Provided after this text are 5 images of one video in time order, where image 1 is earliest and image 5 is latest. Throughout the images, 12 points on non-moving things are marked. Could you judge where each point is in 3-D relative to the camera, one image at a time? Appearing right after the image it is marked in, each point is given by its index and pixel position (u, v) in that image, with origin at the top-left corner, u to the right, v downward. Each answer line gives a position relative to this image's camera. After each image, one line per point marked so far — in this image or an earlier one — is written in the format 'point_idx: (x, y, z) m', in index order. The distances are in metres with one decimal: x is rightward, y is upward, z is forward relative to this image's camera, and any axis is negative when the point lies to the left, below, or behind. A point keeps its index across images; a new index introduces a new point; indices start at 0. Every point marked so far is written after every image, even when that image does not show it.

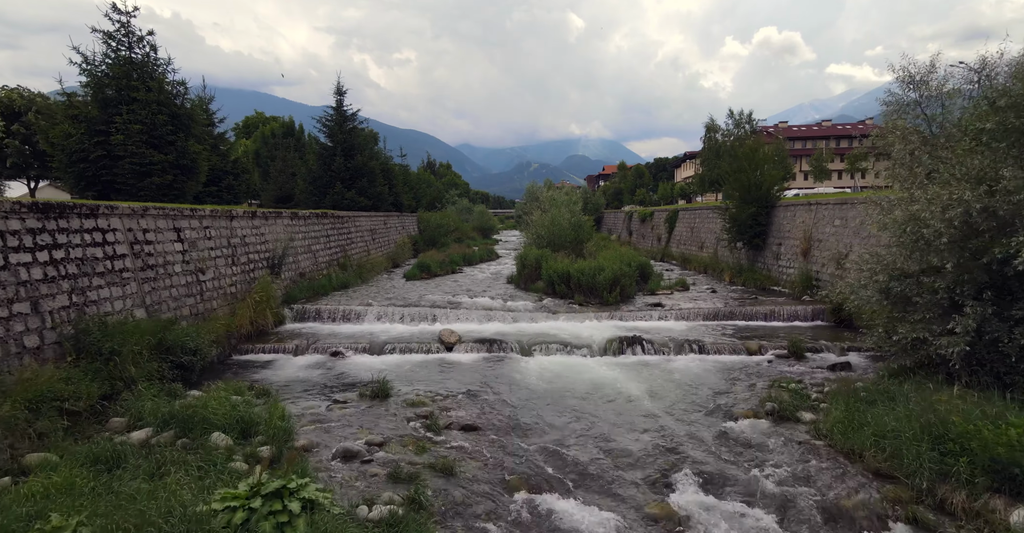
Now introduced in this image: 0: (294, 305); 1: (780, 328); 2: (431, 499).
0: (-5.6, -1.0, +15.0) m
1: (+6.2, -1.4, +13.5) m
2: (-0.8, -2.2, +5.5) m
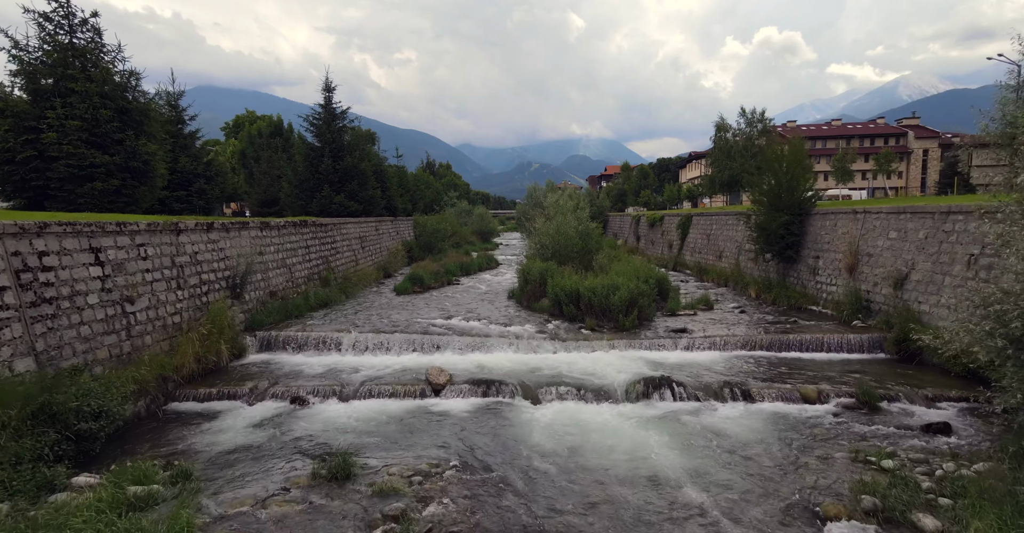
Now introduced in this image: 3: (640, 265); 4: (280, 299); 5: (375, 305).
0: (-5.6, -1.4, +12.8) m
1: (+6.2, -1.9, +11.3) m
2: (-0.7, -2.6, +3.3) m
3: (+4.1, 0.0, +18.6) m
4: (-6.0, -0.8, +15.2) m
5: (-4.2, -1.2, +17.8) m
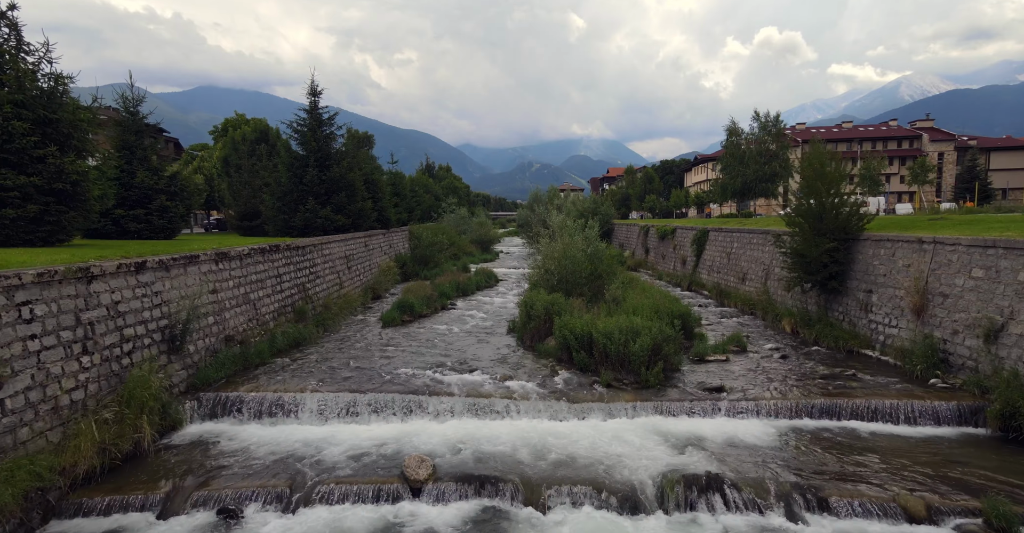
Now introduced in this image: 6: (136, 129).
0: (-5.6, -2.3, +10.5) m
1: (+6.2, -2.7, +8.9) m
2: (-0.7, -3.5, +1.0) m
3: (+4.1, -0.8, +16.2) m
4: (-6.0, -1.7, +12.8) m
5: (-4.2, -2.0, +15.5) m
6: (-11.9, +4.3, +18.4) m
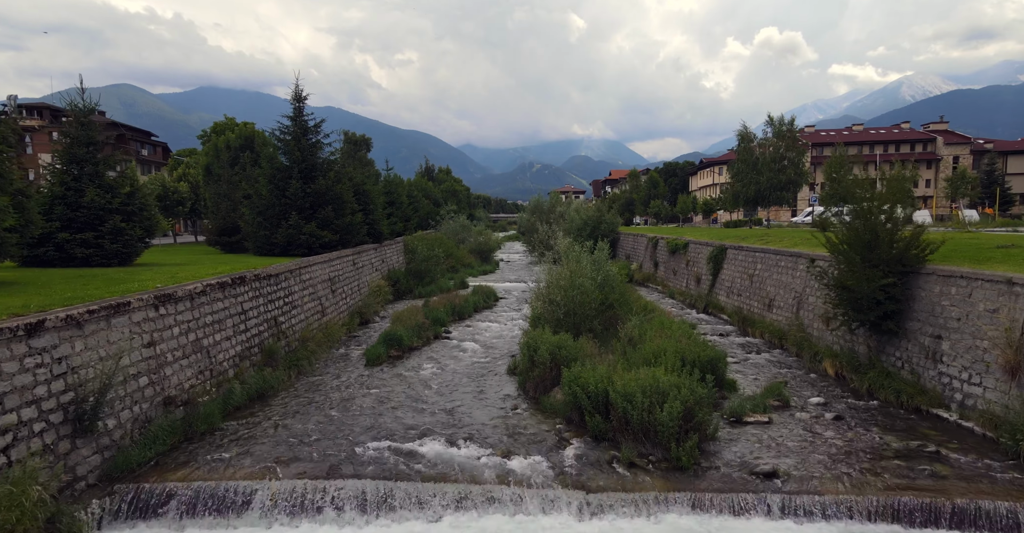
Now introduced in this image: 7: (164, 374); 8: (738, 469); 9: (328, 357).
0: (-5.6, -3.1, +8.3) m
1: (+6.2, -3.5, +6.7) m
2: (-0.7, -4.3, -1.2) m
3: (+4.1, -1.7, +14.0) m
4: (-6.0, -2.5, +10.6) m
5: (-4.1, -2.9, +13.3) m
6: (-11.8, +3.5, +16.2) m
7: (-6.2, -1.9, +10.3) m
8: (+3.5, -3.2, +9.0) m
9: (-5.3, -2.6, +16.9) m
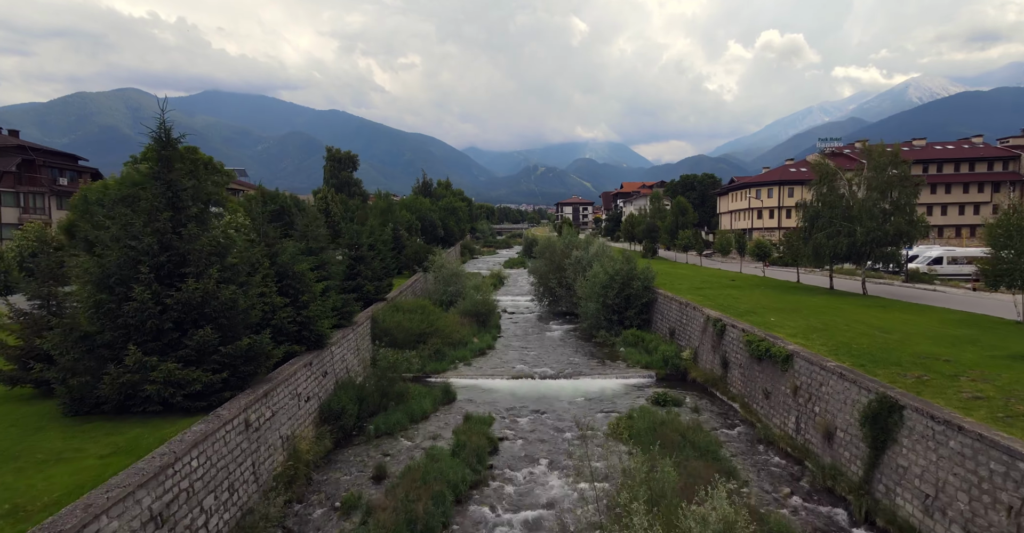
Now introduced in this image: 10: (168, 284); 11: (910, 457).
0: (-5.5, -7.2, -2.7) m
1: (+6.3, -7.6, -4.3) m
2: (-0.7, -8.3, -12.2) m
3: (+4.2, -5.7, +3.0) m
4: (-5.9, -6.6, -0.3) m
5: (-4.0, -7.0, +2.3) m
6: (-11.7, -0.6, +5.3) m
7: (-6.1, -6.0, -0.6) m
8: (+3.6, -7.2, -2.0) m
9: (-5.2, -6.7, +5.9) m
10: (-8.9, -0.3, +14.9) m
11: (+9.1, -4.3, +13.2) m
